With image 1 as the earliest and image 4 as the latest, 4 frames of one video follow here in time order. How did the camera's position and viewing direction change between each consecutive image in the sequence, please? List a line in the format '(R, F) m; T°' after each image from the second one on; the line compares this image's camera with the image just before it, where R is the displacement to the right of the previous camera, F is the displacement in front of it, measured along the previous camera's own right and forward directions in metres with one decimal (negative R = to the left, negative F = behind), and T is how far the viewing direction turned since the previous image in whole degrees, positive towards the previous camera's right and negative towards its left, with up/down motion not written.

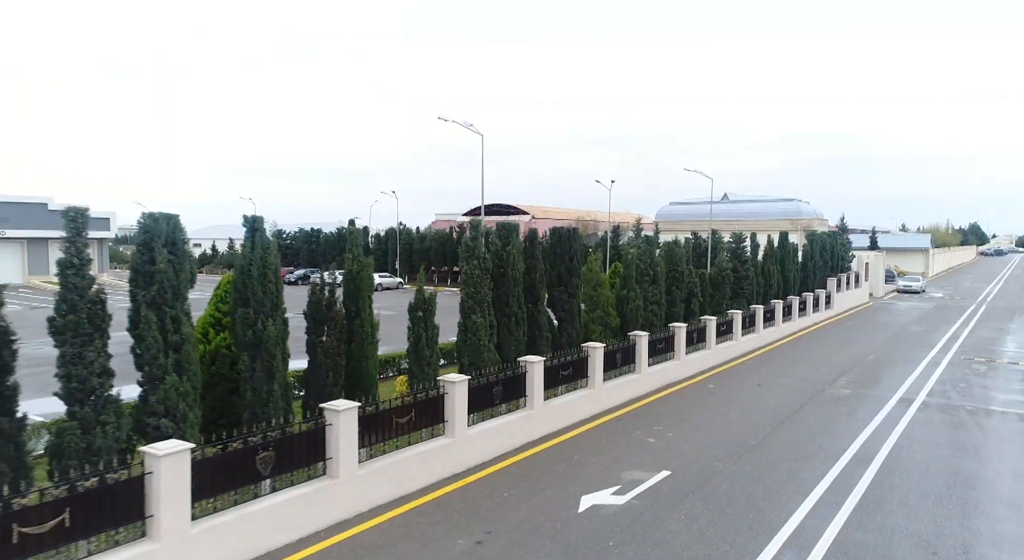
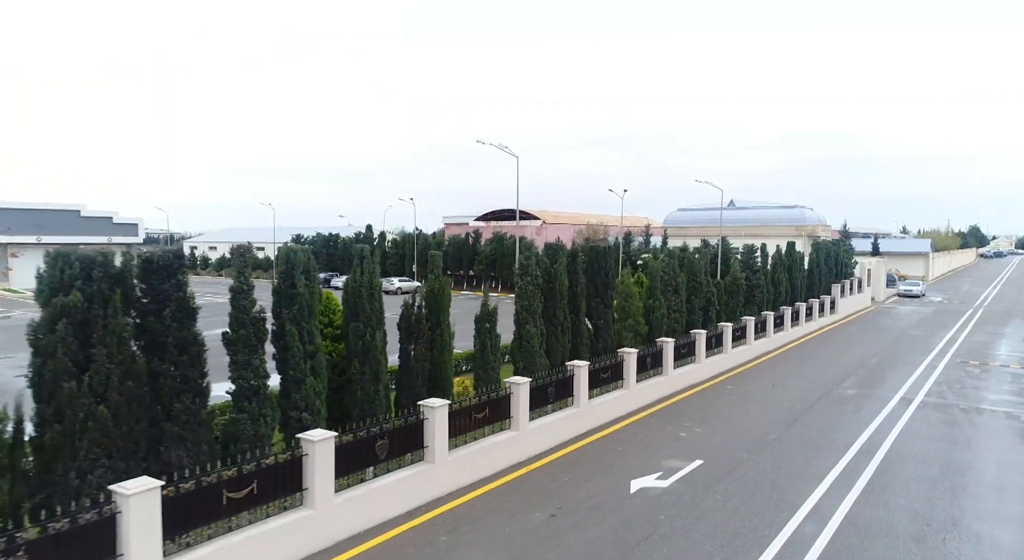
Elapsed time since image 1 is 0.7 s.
(-0.8, -1.6) m; 0°
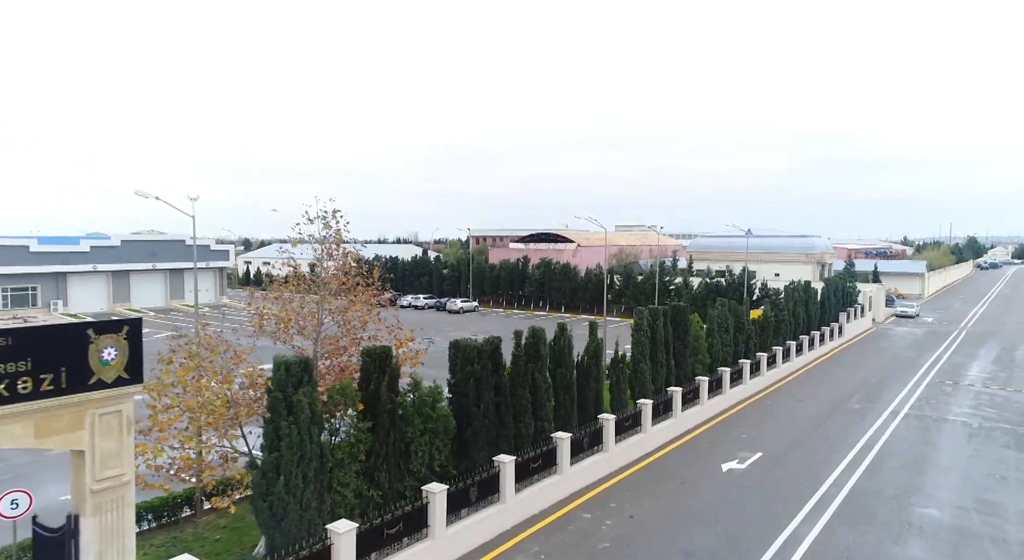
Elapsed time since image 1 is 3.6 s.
(-3.0, -6.3) m; 0°
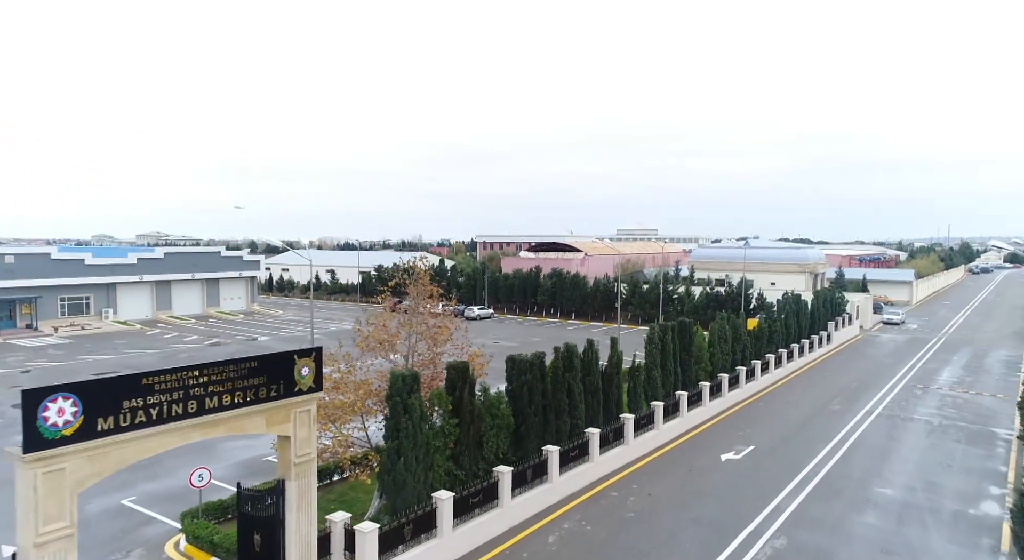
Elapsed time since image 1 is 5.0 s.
(-1.0, -3.5) m; 0°
